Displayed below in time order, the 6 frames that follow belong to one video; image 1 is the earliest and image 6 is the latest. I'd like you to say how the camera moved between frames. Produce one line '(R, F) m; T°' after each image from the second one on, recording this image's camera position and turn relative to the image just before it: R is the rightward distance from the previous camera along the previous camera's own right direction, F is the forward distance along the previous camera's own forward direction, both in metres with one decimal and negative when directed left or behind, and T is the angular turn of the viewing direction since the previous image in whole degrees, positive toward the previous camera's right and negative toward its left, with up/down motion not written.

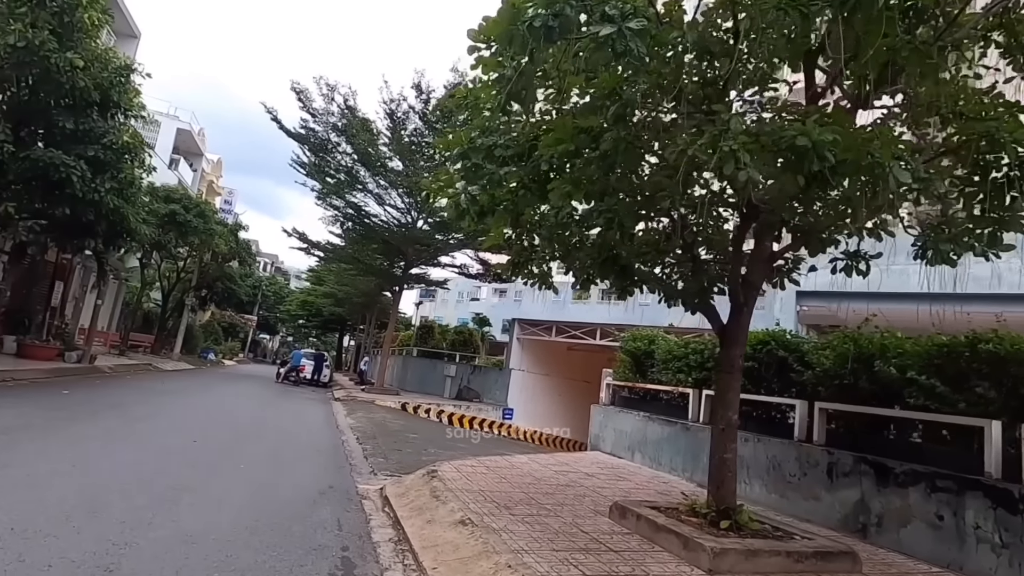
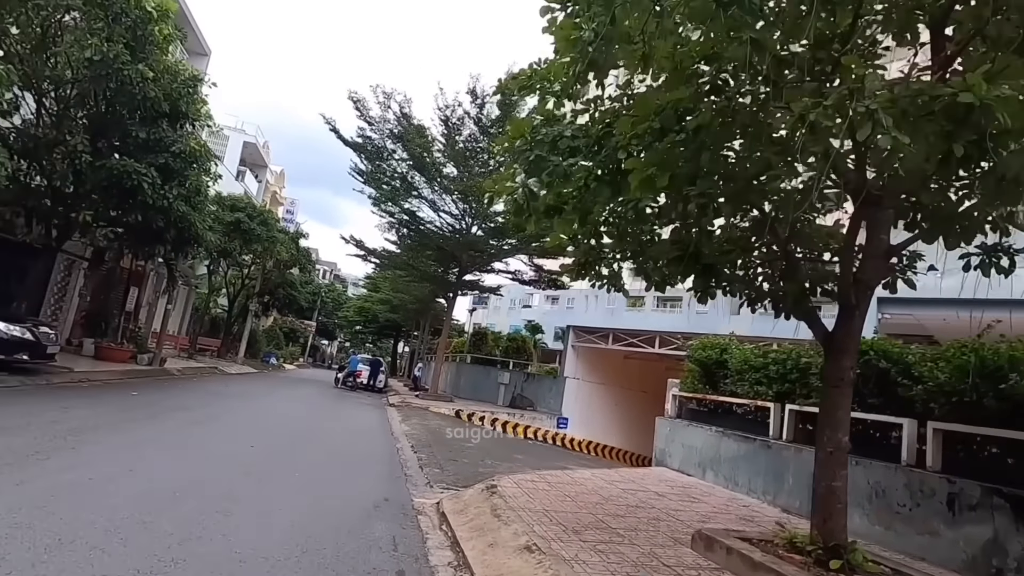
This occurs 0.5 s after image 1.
(-0.2, +0.5) m; -5°
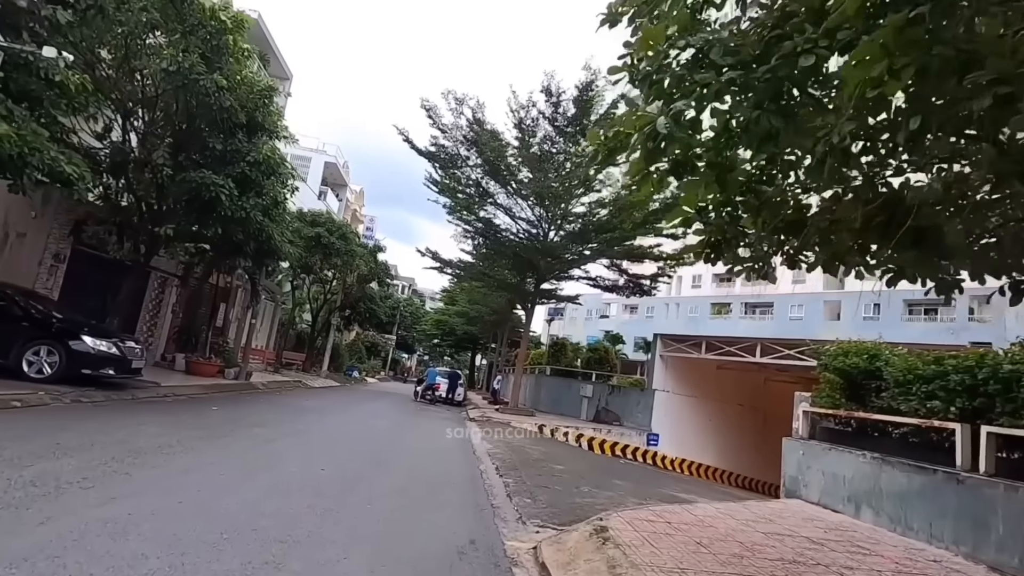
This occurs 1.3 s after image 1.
(-0.3, +1.2) m; -8°
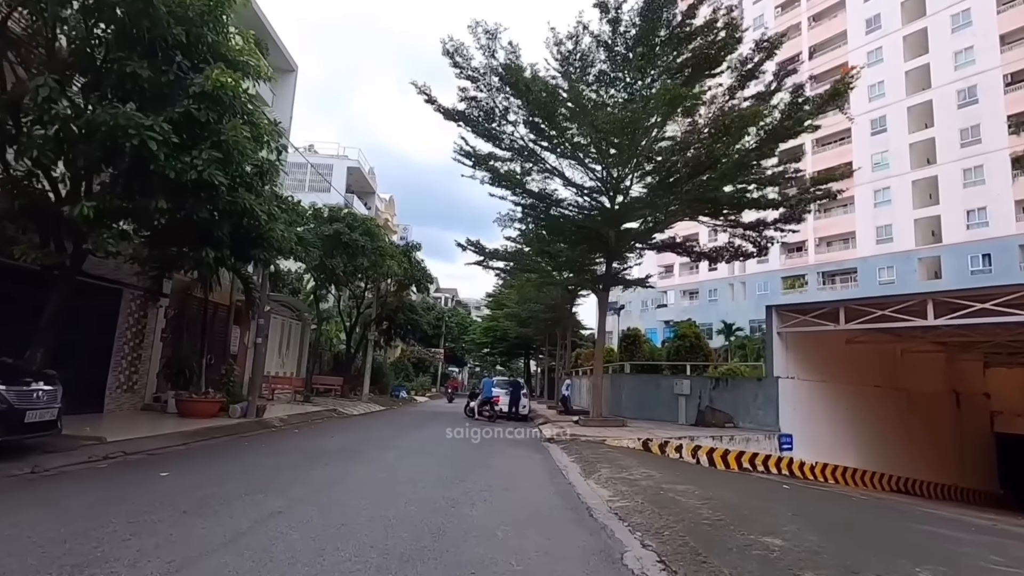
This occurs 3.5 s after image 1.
(-1.0, +5.0) m; -4°
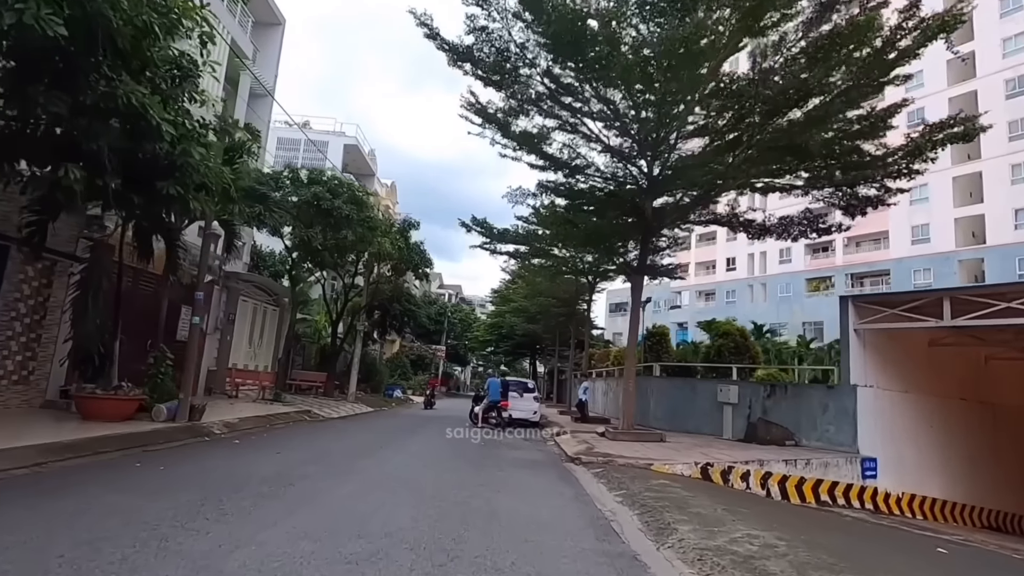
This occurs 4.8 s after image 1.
(-0.3, +3.8) m; -1°
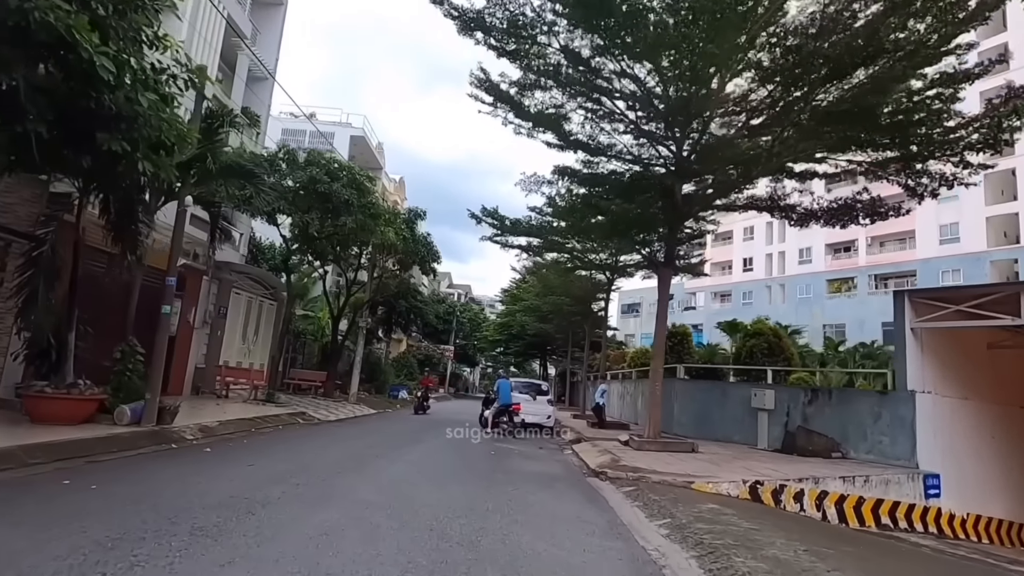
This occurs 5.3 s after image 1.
(-0.1, +1.6) m; -1°
